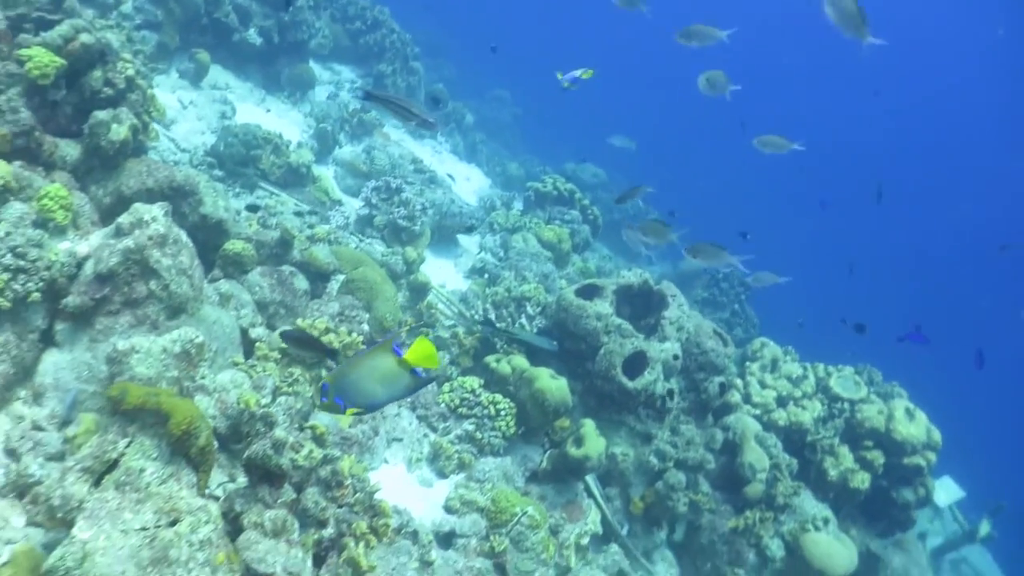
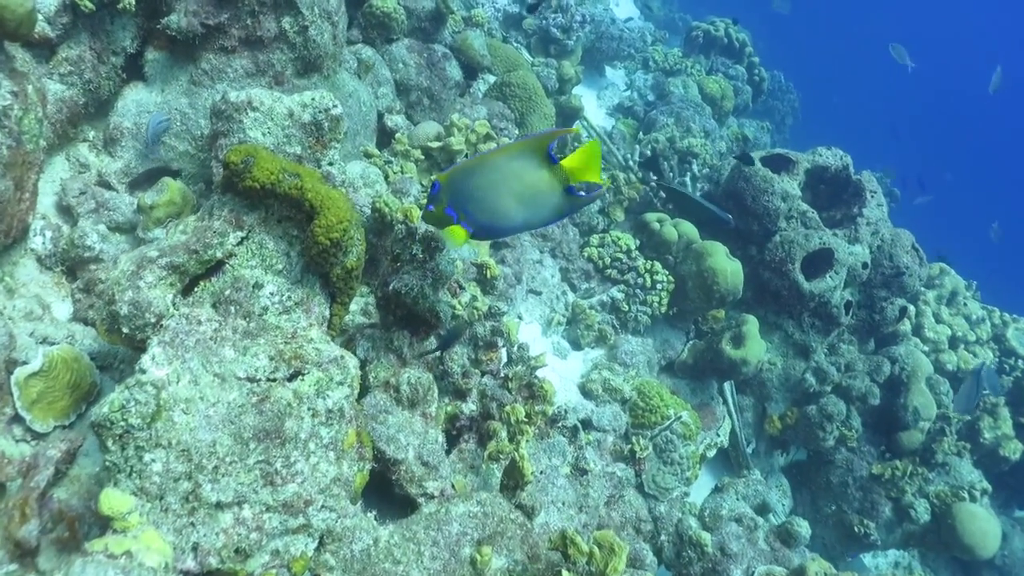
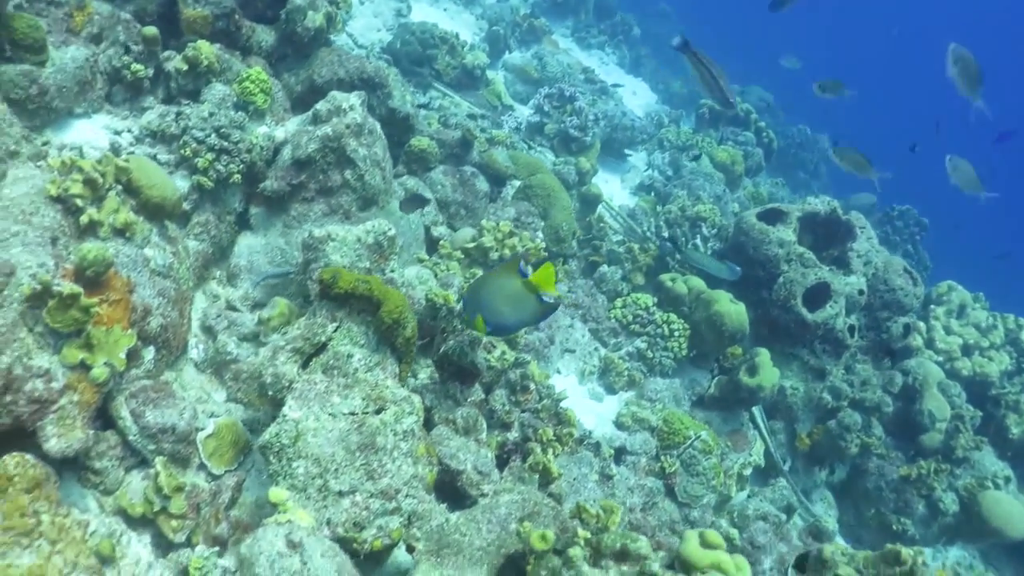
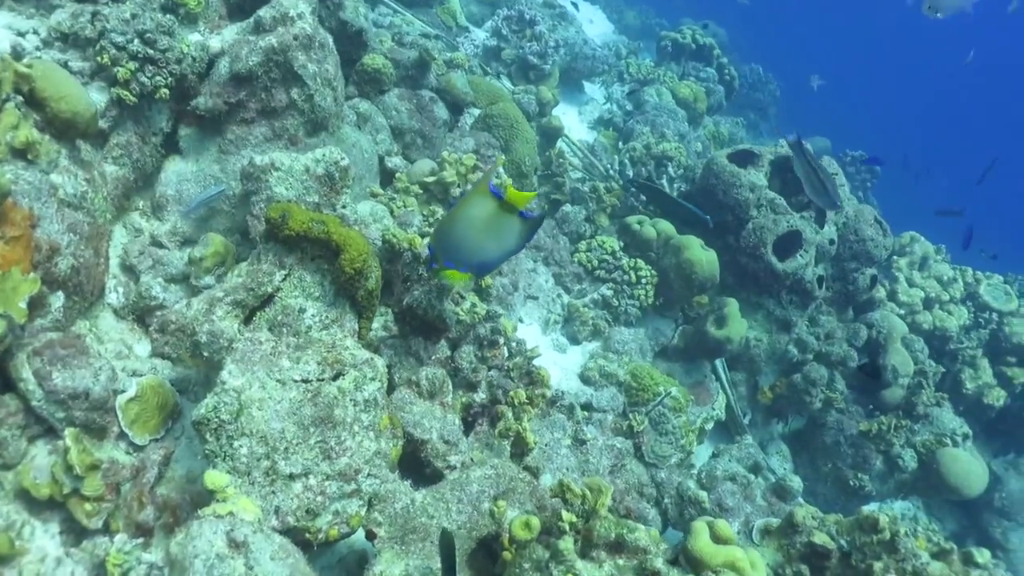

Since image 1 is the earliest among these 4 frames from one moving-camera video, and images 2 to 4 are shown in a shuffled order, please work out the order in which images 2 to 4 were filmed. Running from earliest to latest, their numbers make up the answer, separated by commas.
3, 4, 2
